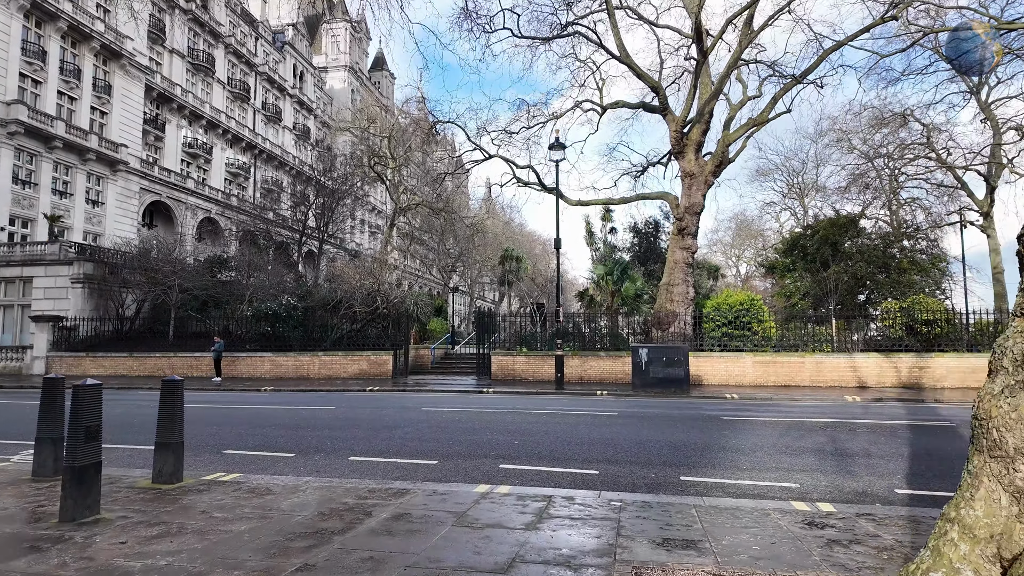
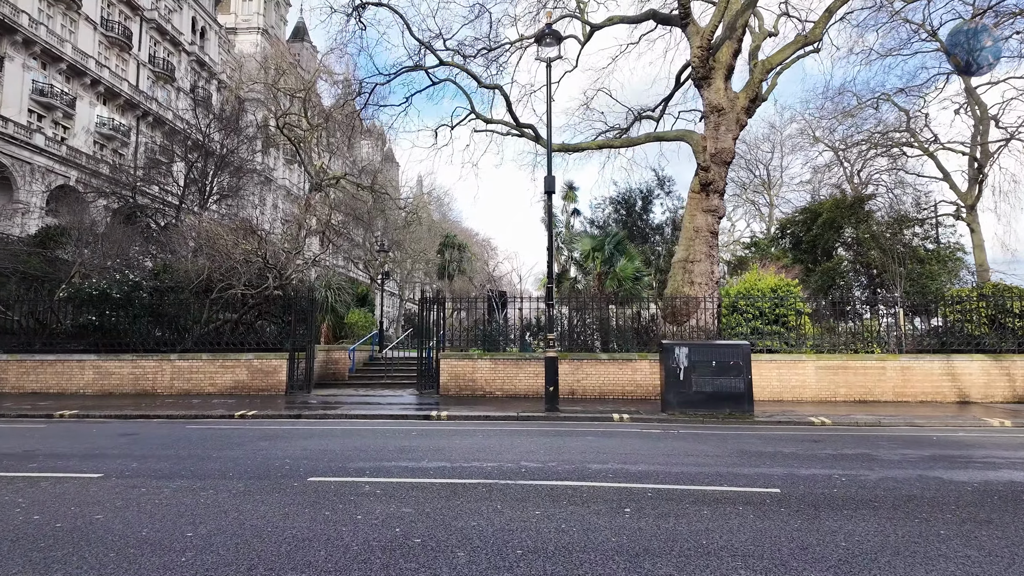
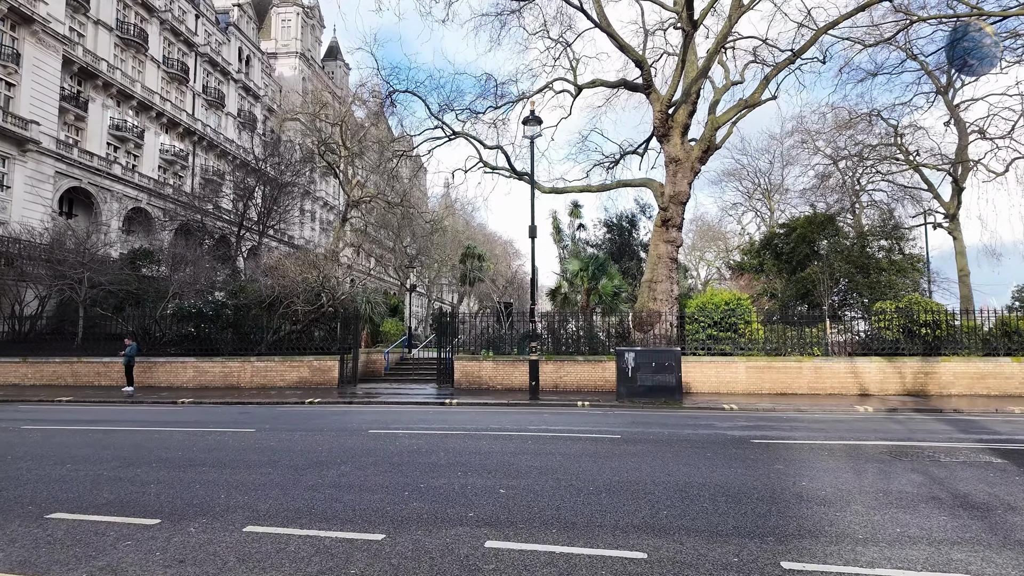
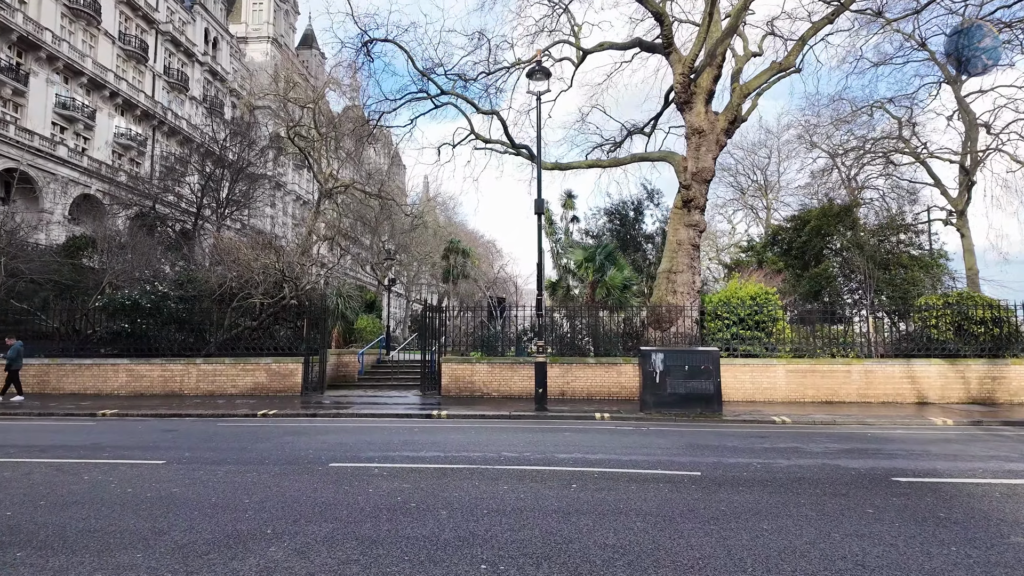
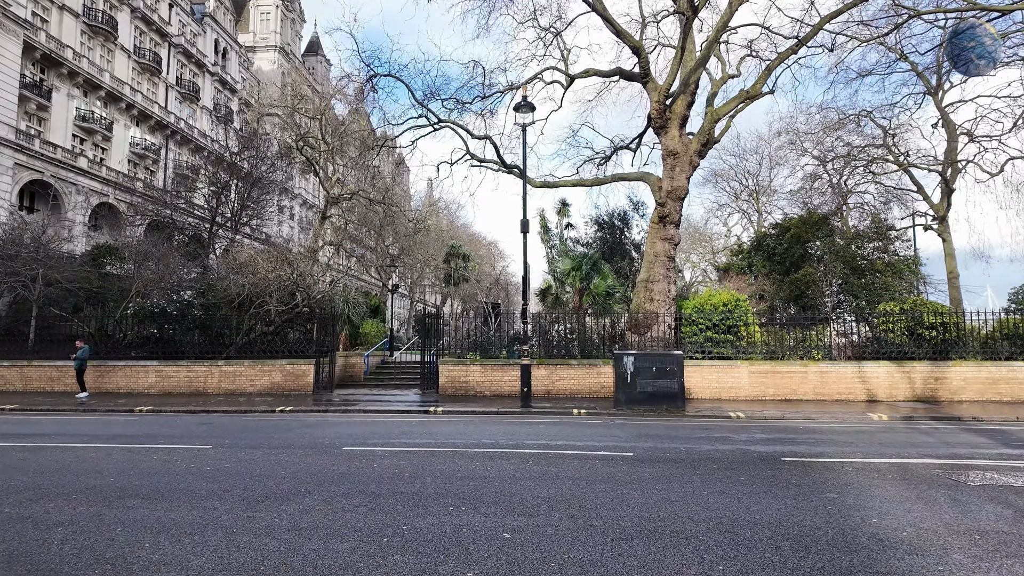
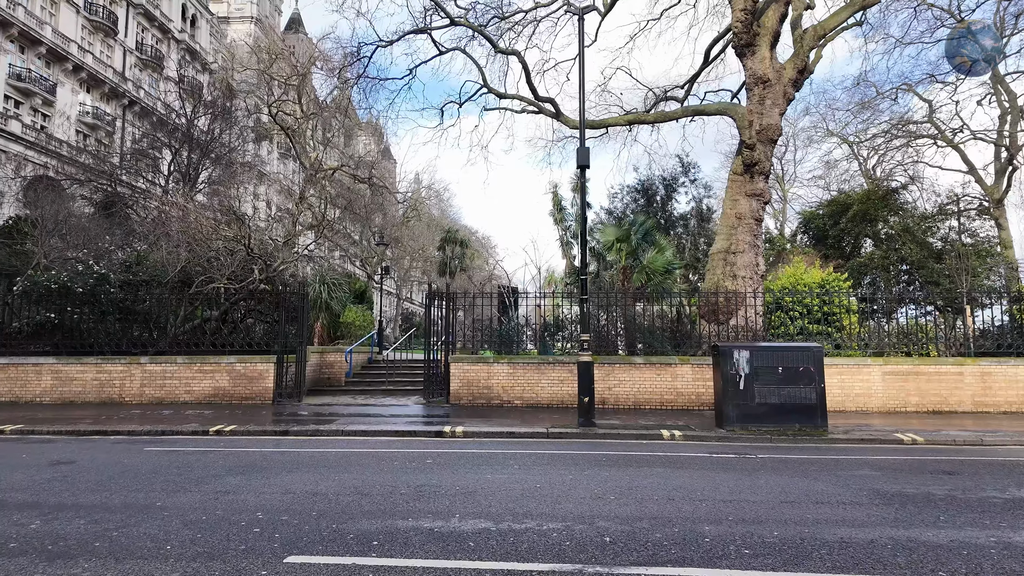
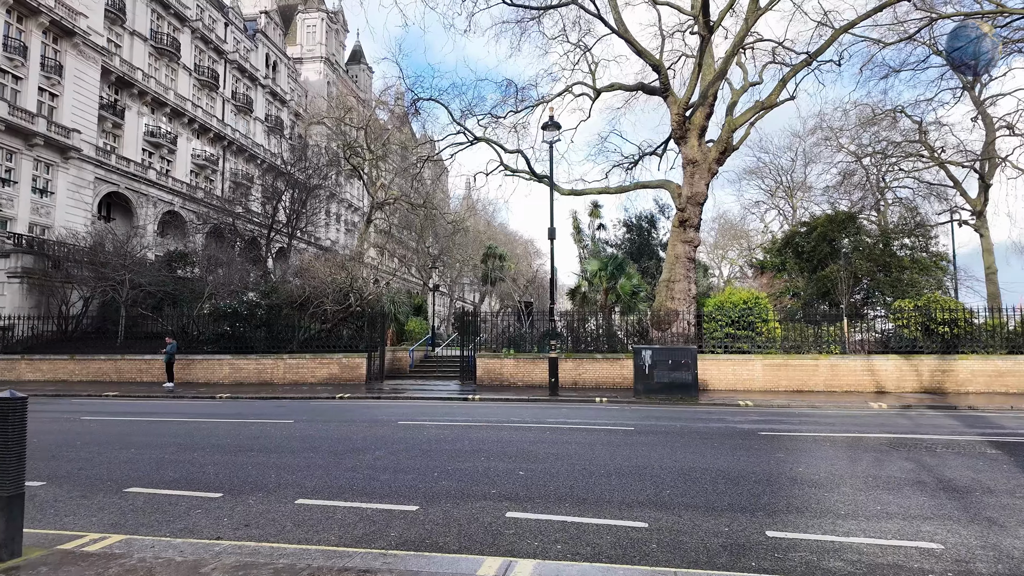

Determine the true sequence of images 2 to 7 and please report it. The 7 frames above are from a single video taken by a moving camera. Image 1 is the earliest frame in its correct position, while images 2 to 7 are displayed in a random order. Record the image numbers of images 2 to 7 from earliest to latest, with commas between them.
7, 3, 5, 4, 2, 6
